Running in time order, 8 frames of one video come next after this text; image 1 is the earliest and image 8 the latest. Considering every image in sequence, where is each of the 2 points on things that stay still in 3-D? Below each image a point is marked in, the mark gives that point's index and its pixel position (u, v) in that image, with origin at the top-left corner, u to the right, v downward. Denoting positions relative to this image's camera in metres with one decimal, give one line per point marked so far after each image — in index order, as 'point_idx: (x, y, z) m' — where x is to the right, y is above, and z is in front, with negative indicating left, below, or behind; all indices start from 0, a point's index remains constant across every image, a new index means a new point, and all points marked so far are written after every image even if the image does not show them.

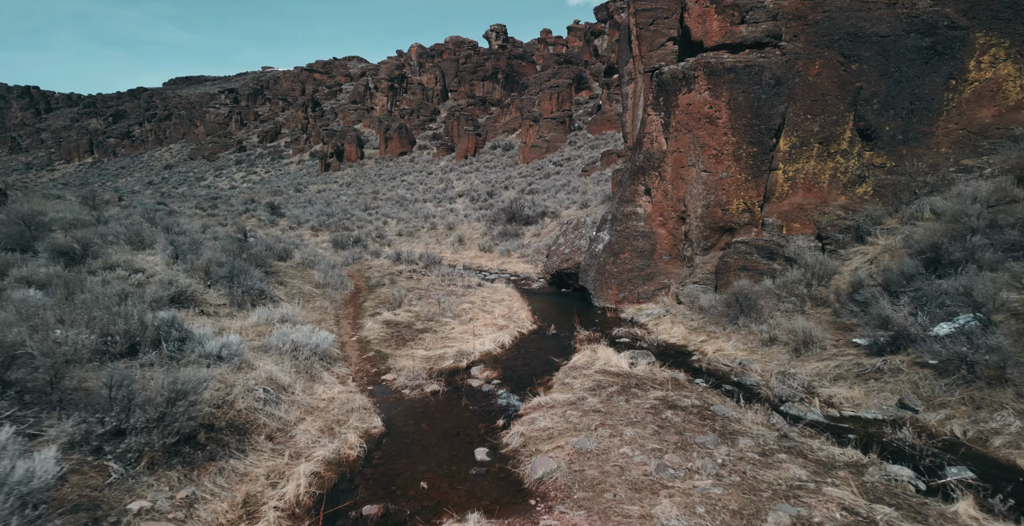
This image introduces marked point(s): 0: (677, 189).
0: (+3.7, +1.7, +11.5) m
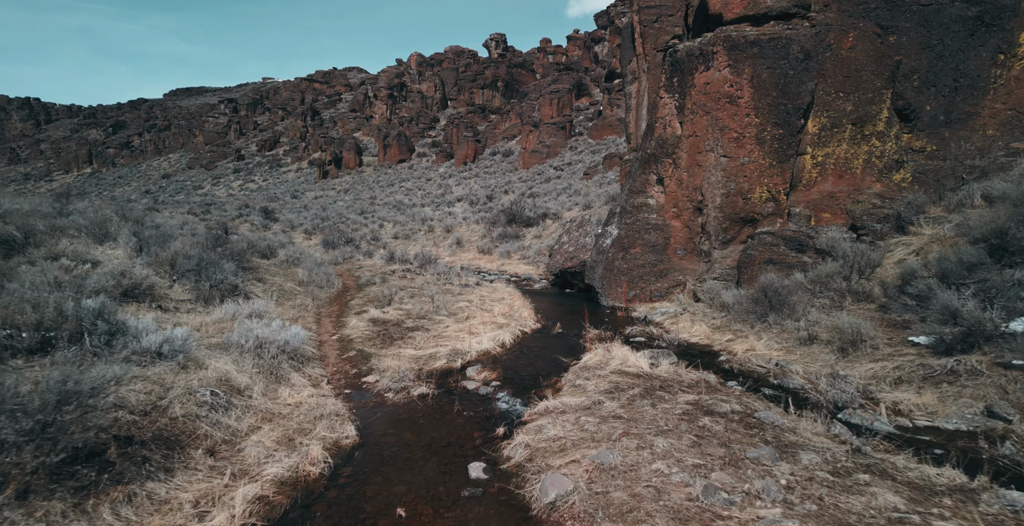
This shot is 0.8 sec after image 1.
0: (+3.7, +1.8, +10.6) m
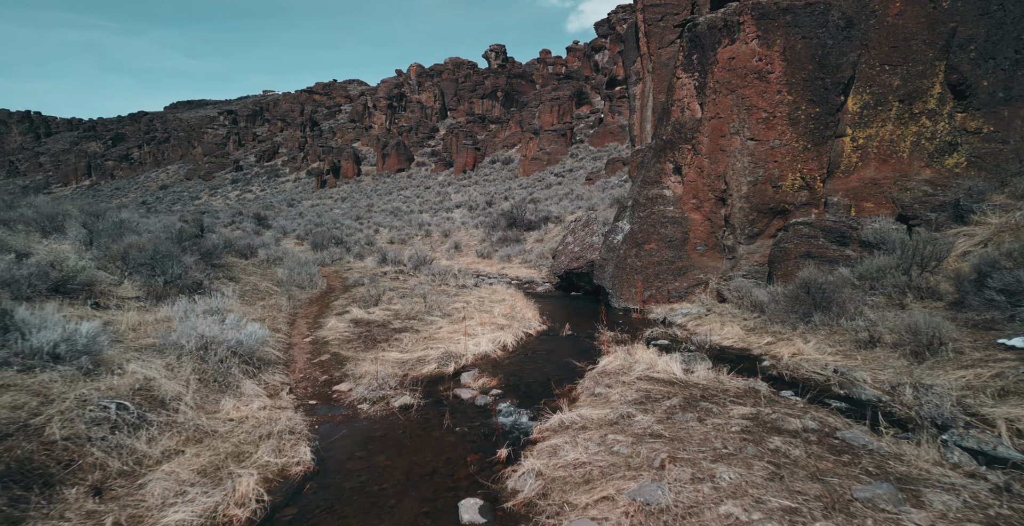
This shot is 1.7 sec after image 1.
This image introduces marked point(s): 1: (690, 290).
0: (+3.7, +1.8, +9.5) m
1: (+3.3, -0.5, +9.9) m
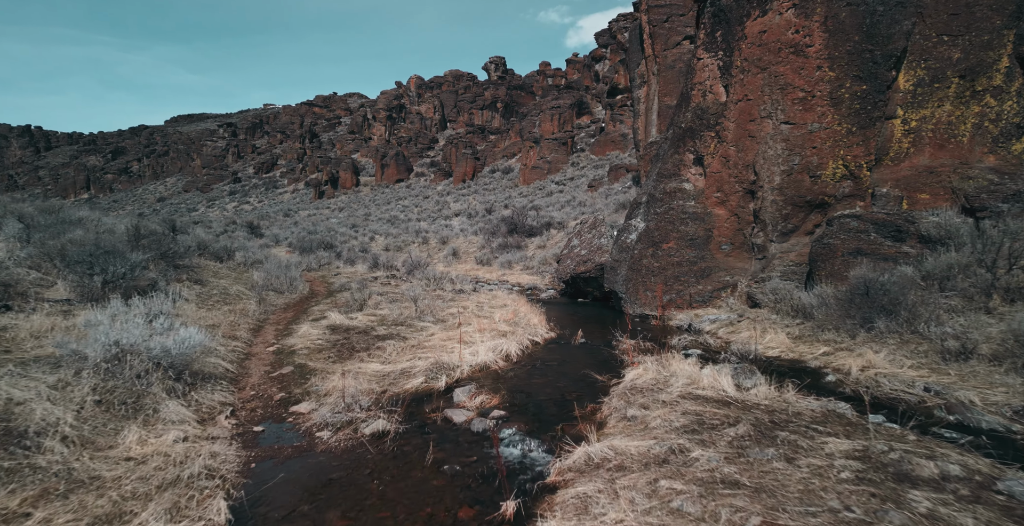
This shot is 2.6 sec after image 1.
0: (+3.8, +1.8, +8.5) m
1: (+3.4, -0.5, +8.8) m
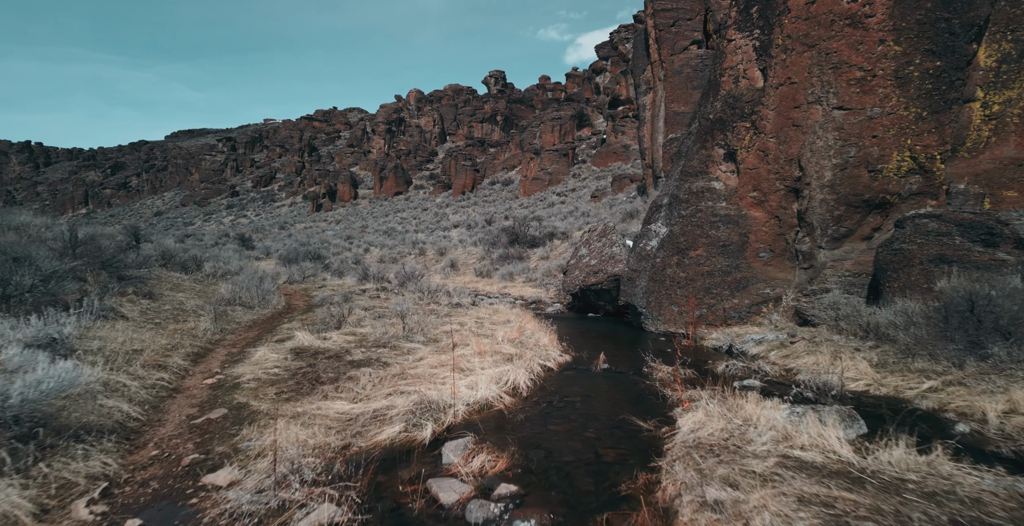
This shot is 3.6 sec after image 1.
0: (+3.8, +1.7, +7.3) m
1: (+3.4, -0.7, +7.5) m
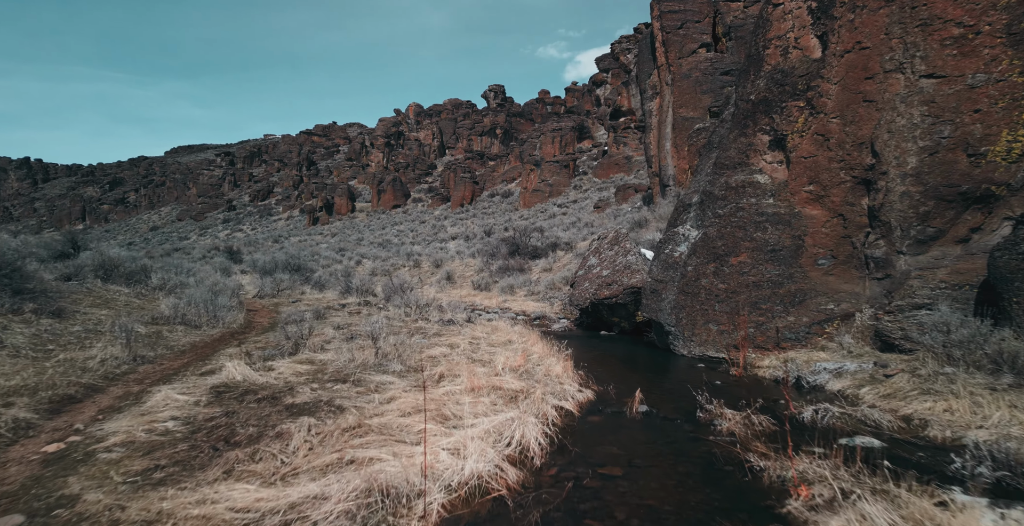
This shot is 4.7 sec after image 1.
0: (+3.9, +1.6, +5.9) m
1: (+3.5, -0.8, +6.1) m
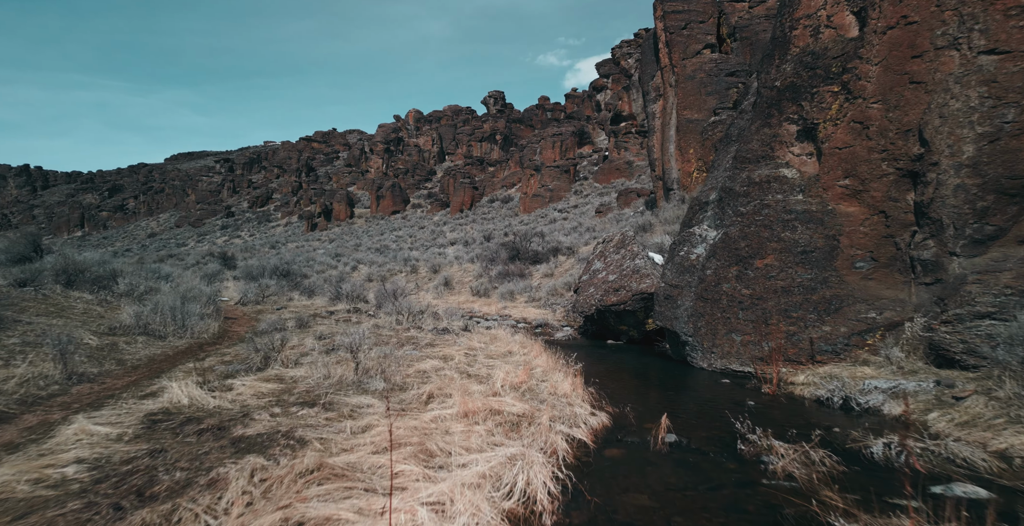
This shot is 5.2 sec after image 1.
0: (+3.9, +1.5, +5.3) m
1: (+3.5, -0.8, +5.4) m
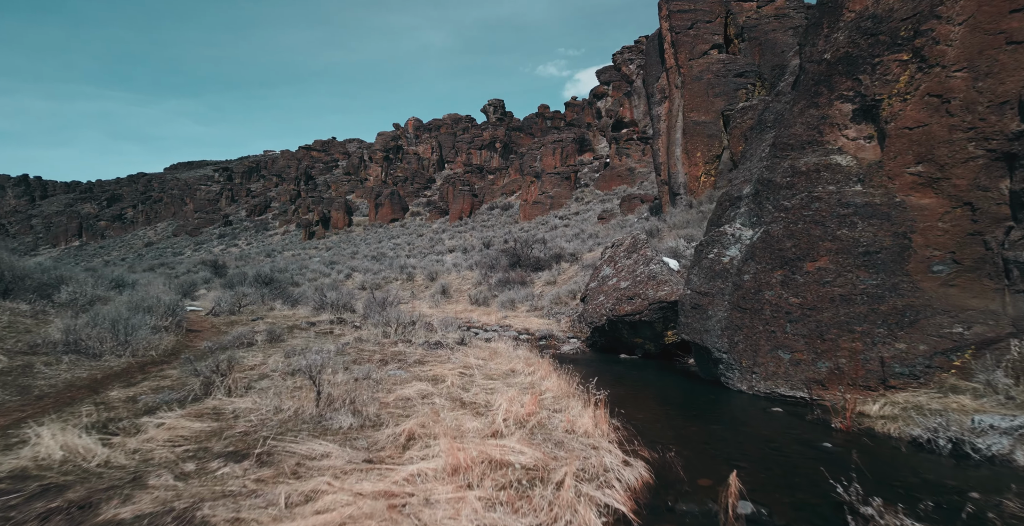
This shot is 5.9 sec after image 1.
0: (+3.9, +1.5, +4.3) m
1: (+3.5, -0.8, +4.3) m
